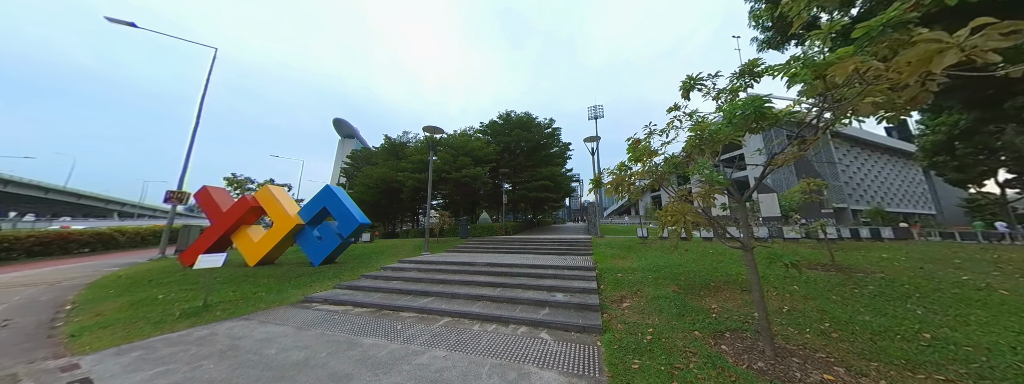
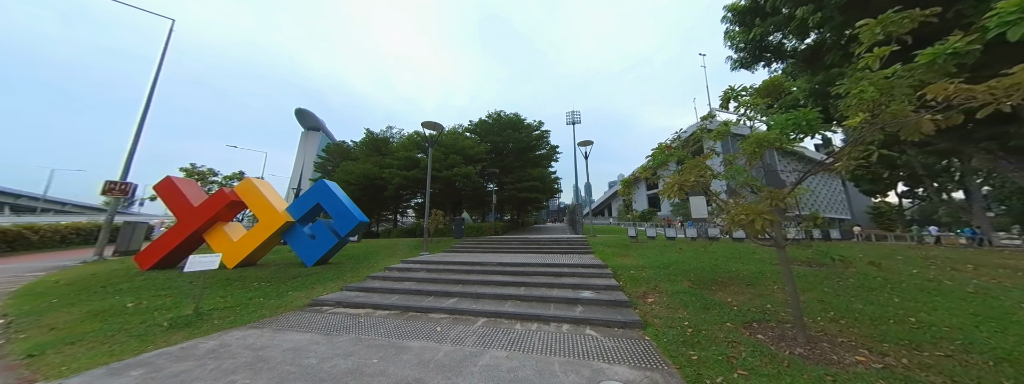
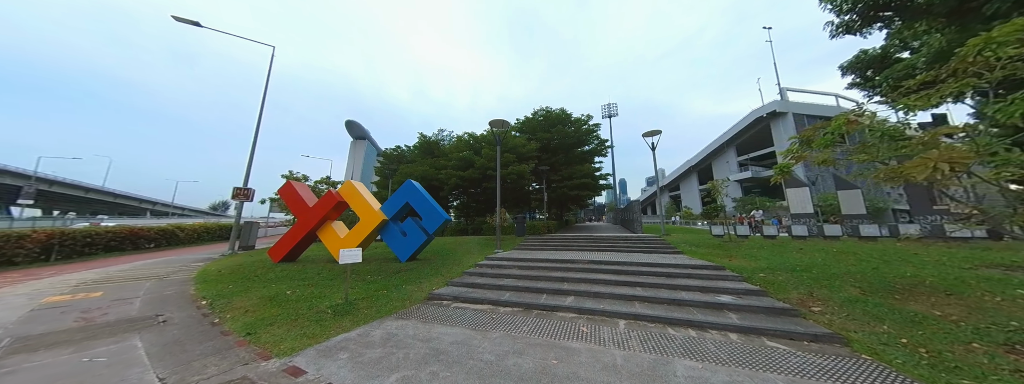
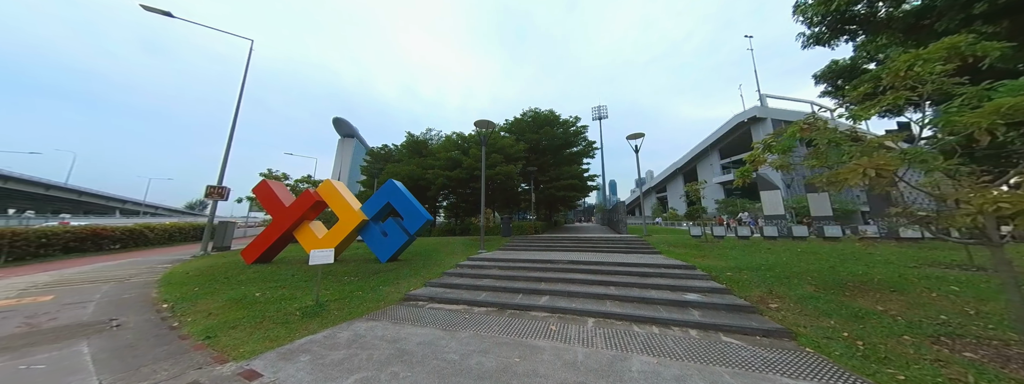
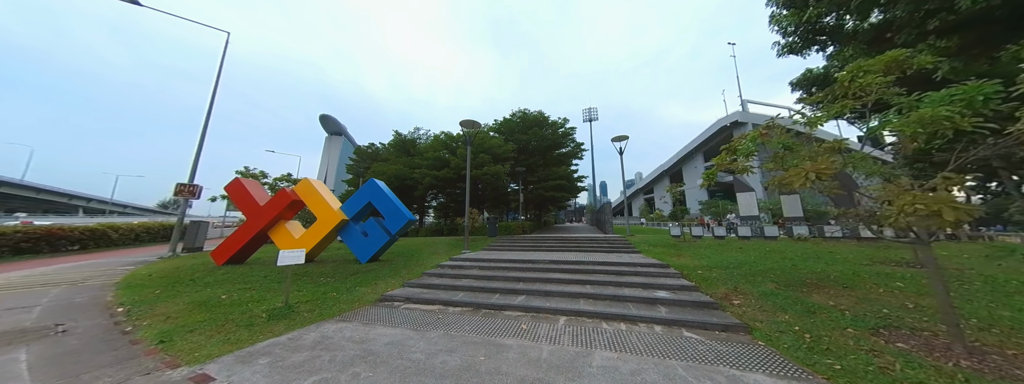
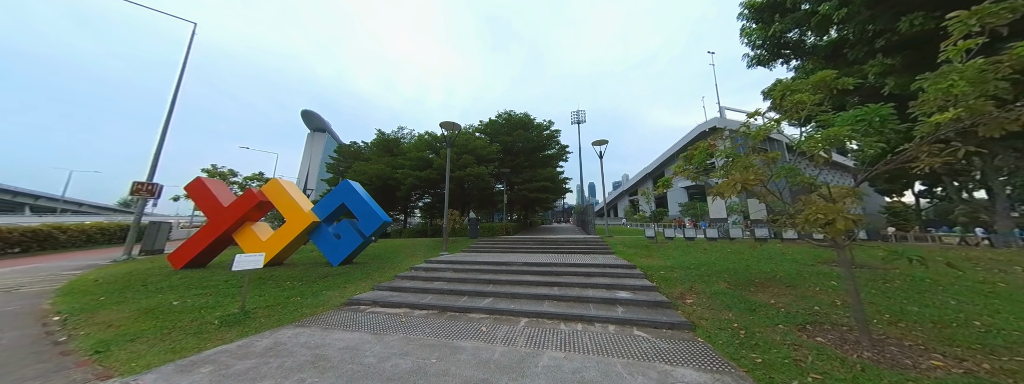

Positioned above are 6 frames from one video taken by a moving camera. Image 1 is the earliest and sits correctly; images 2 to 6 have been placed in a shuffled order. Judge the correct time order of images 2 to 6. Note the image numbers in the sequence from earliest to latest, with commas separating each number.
2, 6, 5, 4, 3
